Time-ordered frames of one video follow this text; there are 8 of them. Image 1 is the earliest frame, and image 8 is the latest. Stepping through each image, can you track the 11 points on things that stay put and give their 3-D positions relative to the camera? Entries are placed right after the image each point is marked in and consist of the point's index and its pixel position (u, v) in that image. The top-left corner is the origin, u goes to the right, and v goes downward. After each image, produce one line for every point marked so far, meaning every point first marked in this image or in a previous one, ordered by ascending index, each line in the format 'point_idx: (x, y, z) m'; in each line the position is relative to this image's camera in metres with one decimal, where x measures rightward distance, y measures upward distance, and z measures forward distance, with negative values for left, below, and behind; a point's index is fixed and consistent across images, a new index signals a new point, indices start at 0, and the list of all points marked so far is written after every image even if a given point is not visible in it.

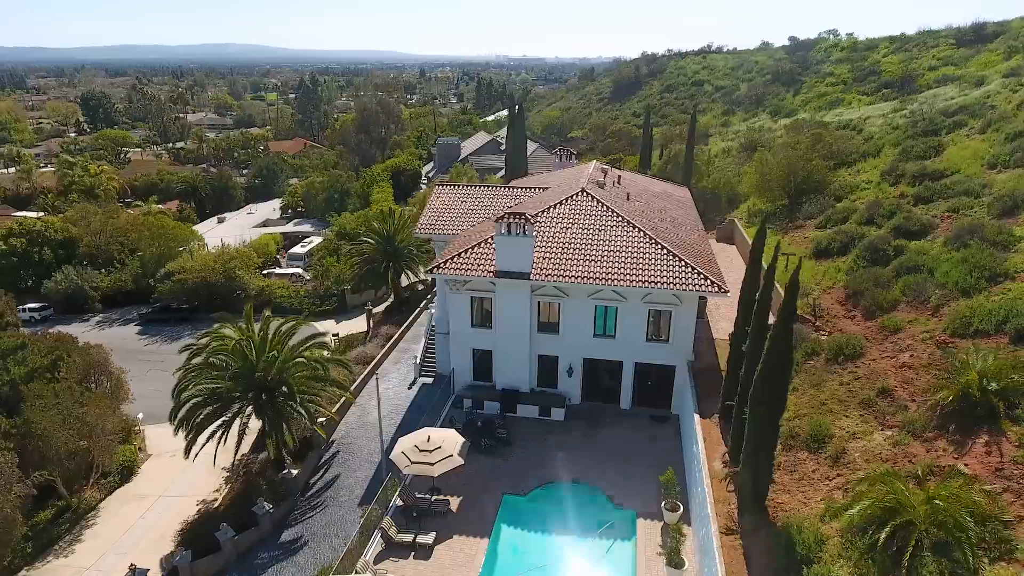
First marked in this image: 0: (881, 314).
0: (+10.9, -0.7, +19.0) m
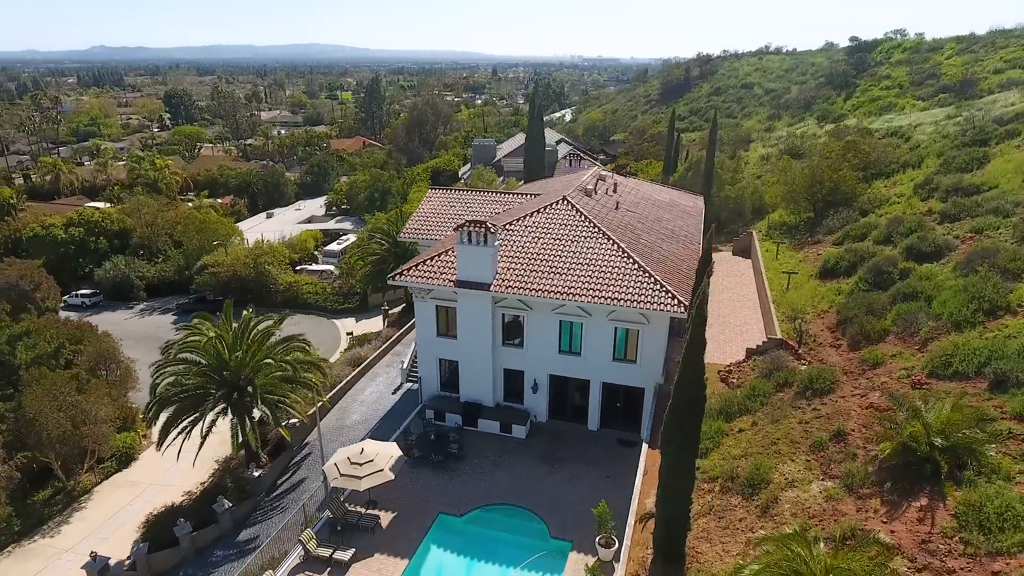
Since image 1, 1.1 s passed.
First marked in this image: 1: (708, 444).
0: (+9.4, -1.5, +17.1) m
1: (+4.8, -3.8, +15.7) m
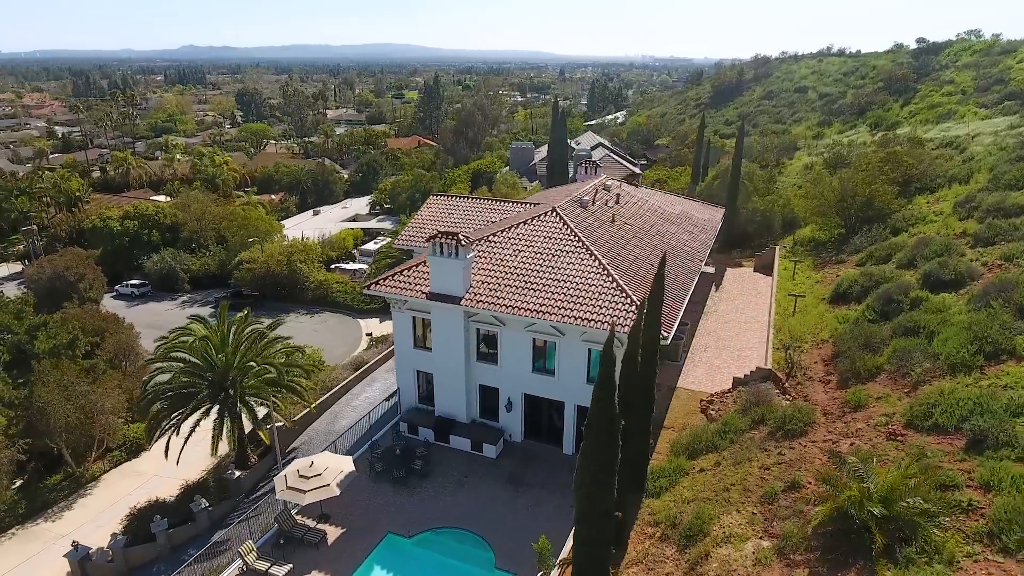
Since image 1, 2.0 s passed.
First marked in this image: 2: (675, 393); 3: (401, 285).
0: (+8.3, -2.3, +15.5) m
1: (+3.4, -4.4, +14.5) m
2: (+4.8, -3.1, +19.0) m
3: (-3.4, +0.1, +19.7) m
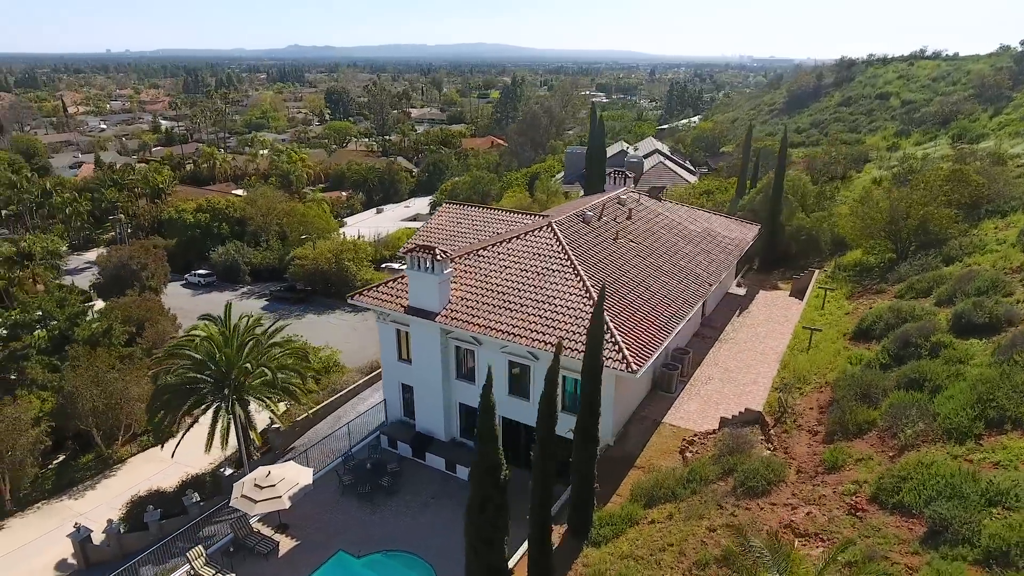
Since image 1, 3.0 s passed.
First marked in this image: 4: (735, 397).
0: (+7.0, -3.2, +13.7) m
1: (+2.0, -5.1, +13.4) m
2: (+4.0, -3.8, +17.6) m
3: (-3.9, -0.3, +19.3) m
4: (+6.6, -3.2, +18.9) m
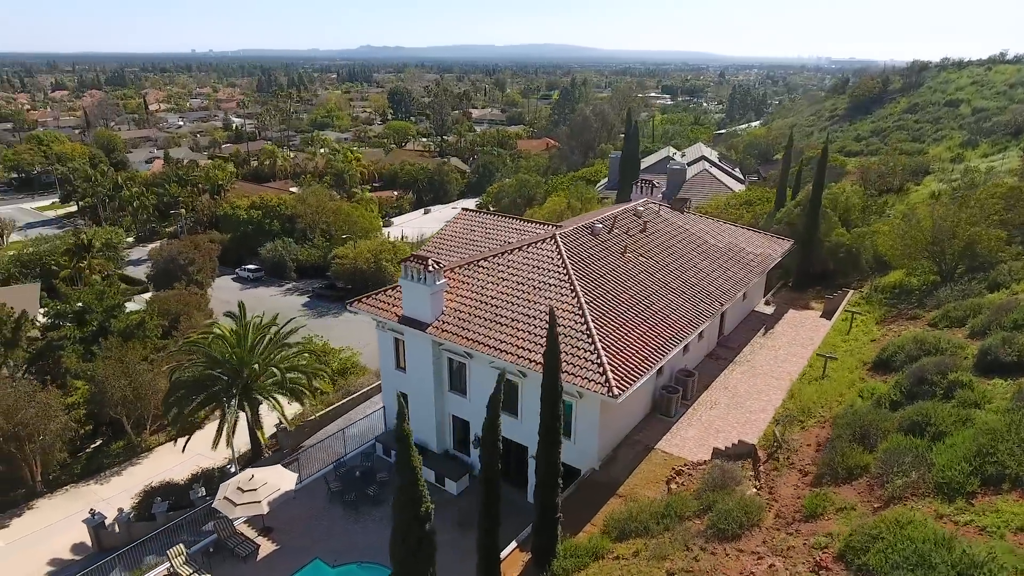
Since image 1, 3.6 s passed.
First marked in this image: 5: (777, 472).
0: (+6.3, -3.8, +12.6) m
1: (+1.1, -5.5, +12.7) m
2: (+3.6, -4.4, +16.8) m
3: (-4.0, -0.5, +19.3) m
4: (+6.3, -3.8, +17.8) m
5: (+5.8, -4.0, +14.0) m
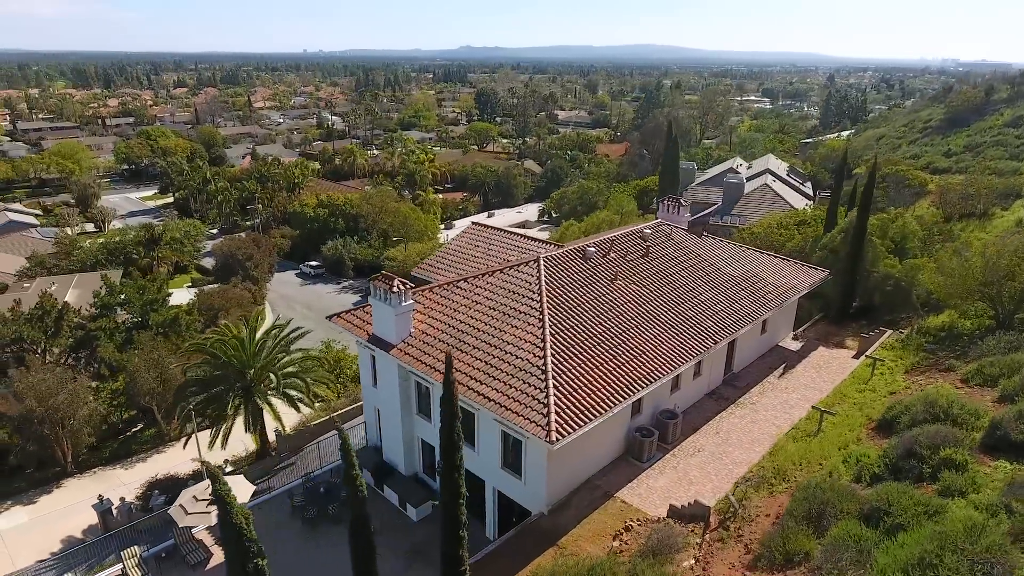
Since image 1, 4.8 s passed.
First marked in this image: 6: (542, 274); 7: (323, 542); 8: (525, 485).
0: (+4.4, -4.7, +11.0) m
1: (-0.7, -6.2, +11.9) m
2: (+2.3, -5.2, +15.5) m
3: (-4.6, -1.0, +19.0) m
4: (+5.1, -4.8, +16.2) m
5: (+4.1, -4.9, +12.4) m
6: (+0.9, +0.4, +18.5) m
7: (-5.1, -6.9, +17.4) m
8: (+0.3, -4.8, +15.5) m
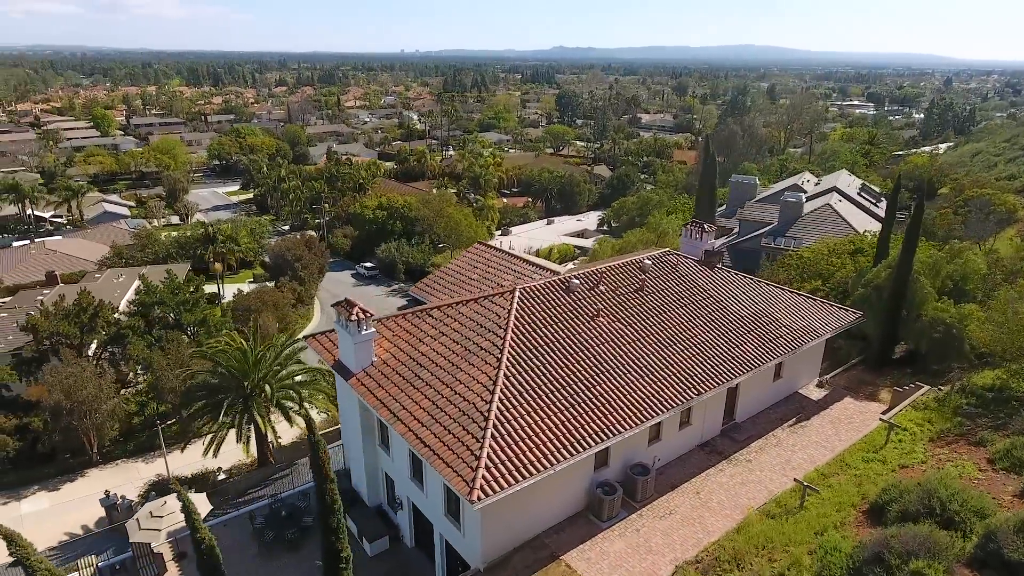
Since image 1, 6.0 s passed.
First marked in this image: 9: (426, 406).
0: (+2.4, -5.8, +9.5) m
1: (-2.7, -7.0, +11.0) m
2: (+0.8, -6.2, +14.2) m
3: (-5.4, -1.6, +18.6) m
4: (+3.7, -5.9, +14.6) m
5: (+2.3, -6.0, +10.9) m
6: (+0.1, -0.5, +17.3) m
7: (-6.3, -7.5, +17.1) m
8: (-1.1, -5.6, +14.5) m
9: (-2.0, -2.8, +15.0) m
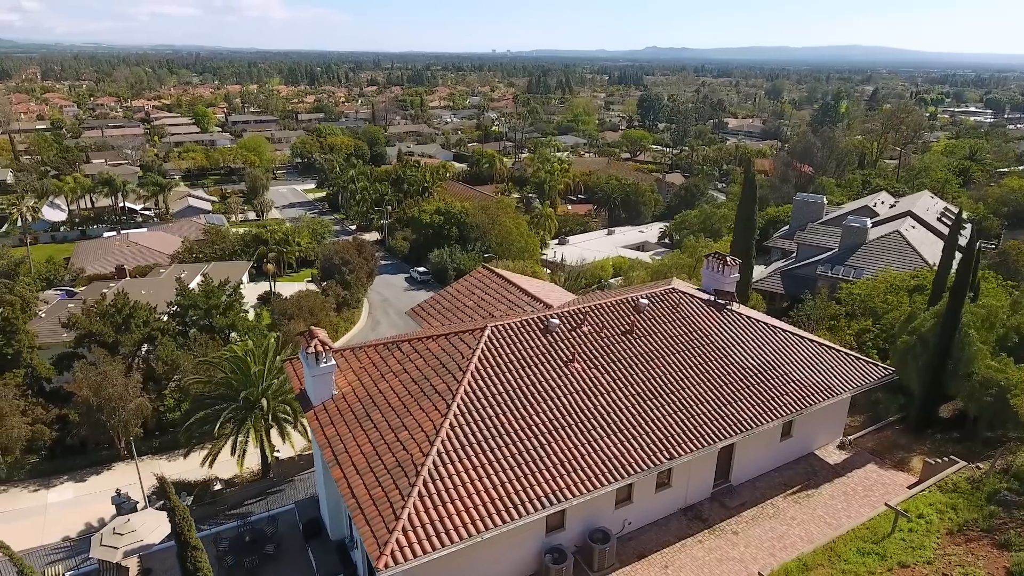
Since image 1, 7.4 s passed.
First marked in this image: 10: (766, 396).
0: (+0.2, -6.9, +8.2) m
1: (-4.6, -7.8, +10.4) m
2: (-0.7, -7.2, +13.1) m
3: (-6.0, -2.3, +18.2) m
4: (+2.3, -7.1, +13.1) m
5: (+0.3, -7.0, +9.7) m
6: (-0.7, -1.5, +16.2) m
7: (-7.5, -8.2, +16.9) m
8: (-2.5, -6.5, +13.6) m
9: (-3.3, -3.7, +14.2) m
10: (+6.7, -2.9, +16.8) m
